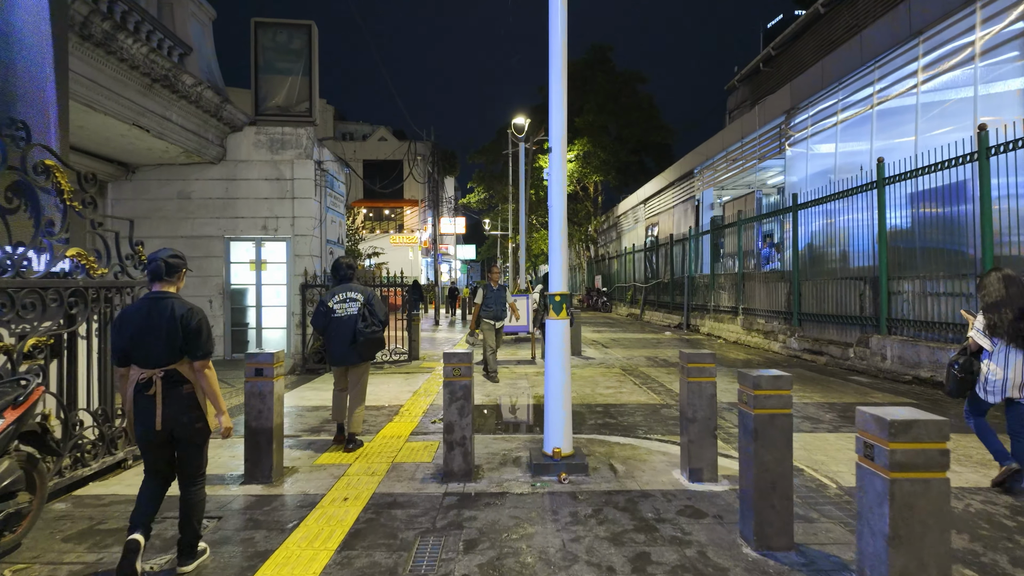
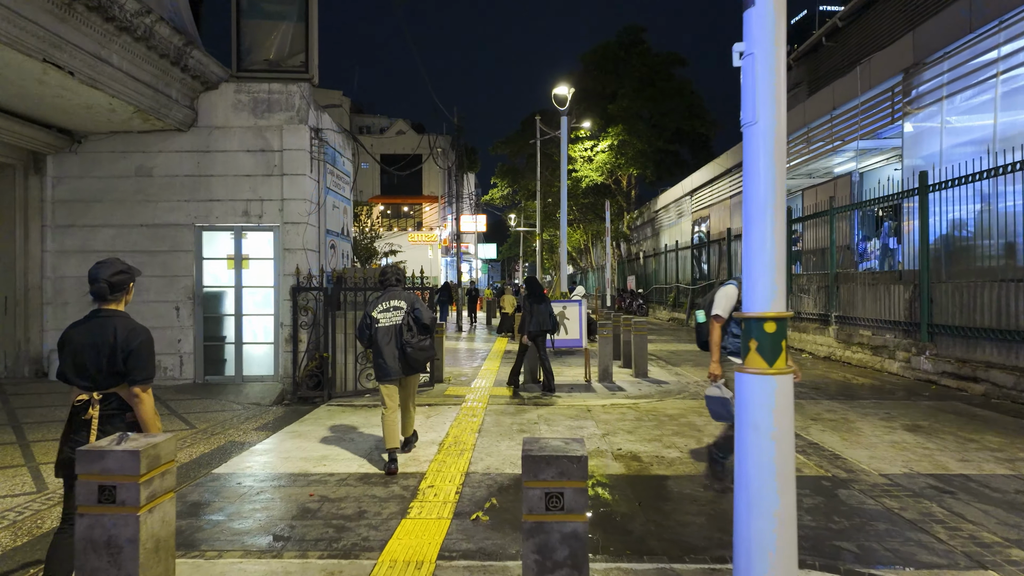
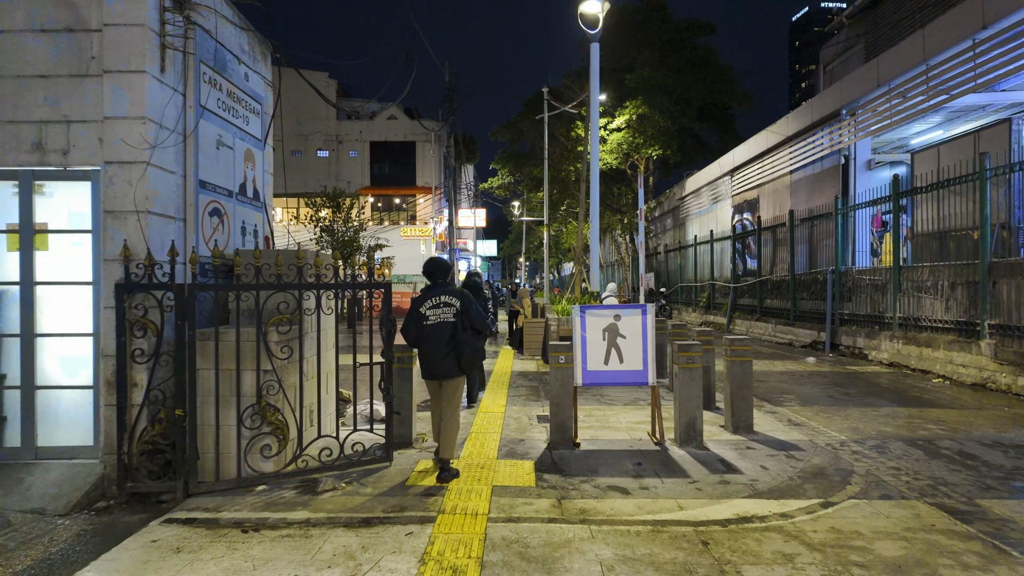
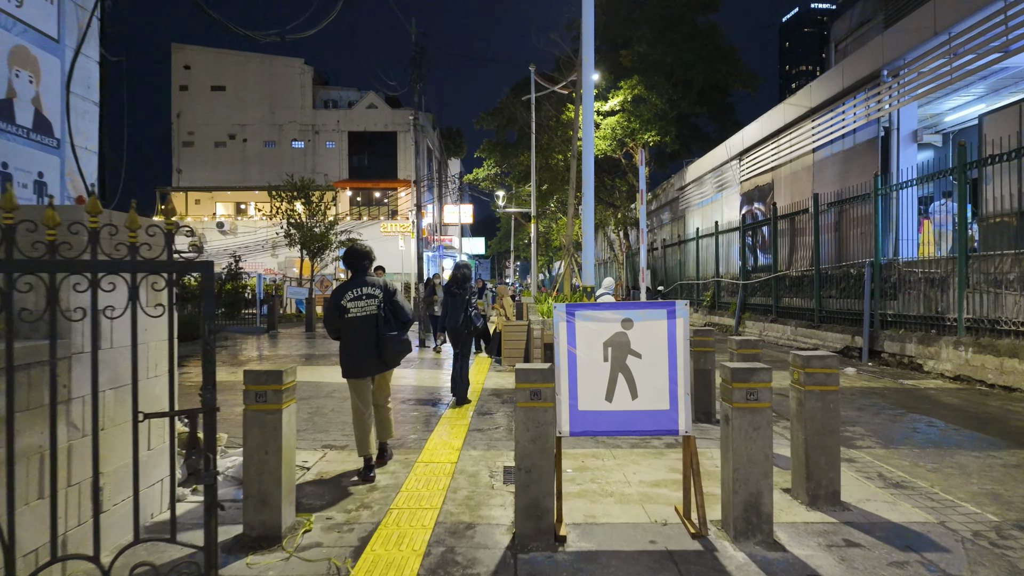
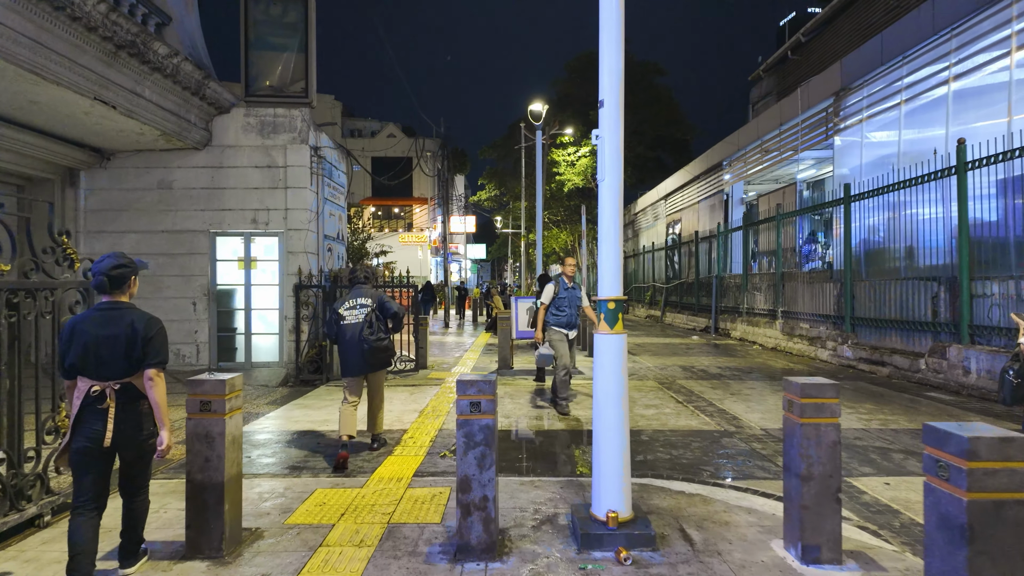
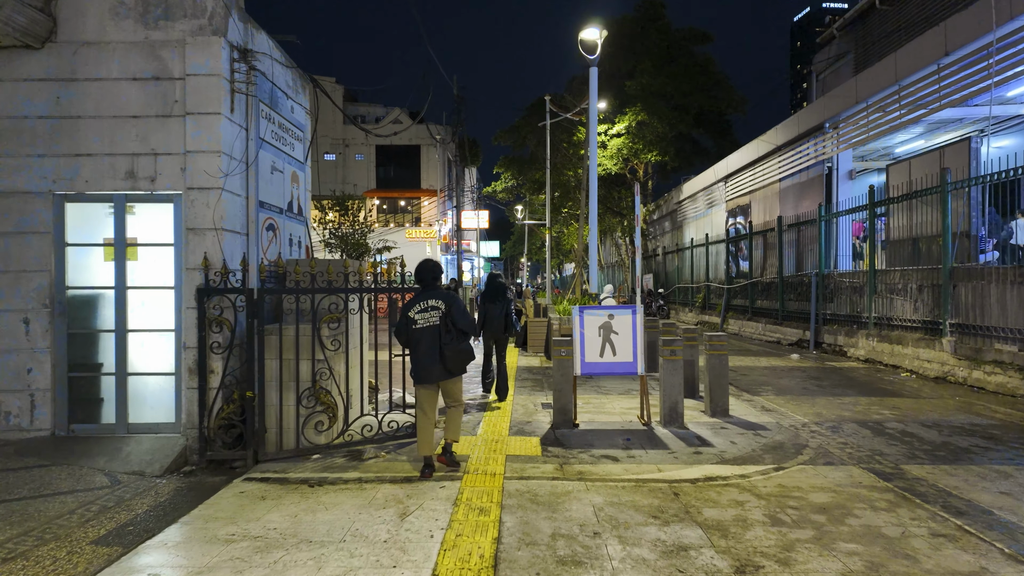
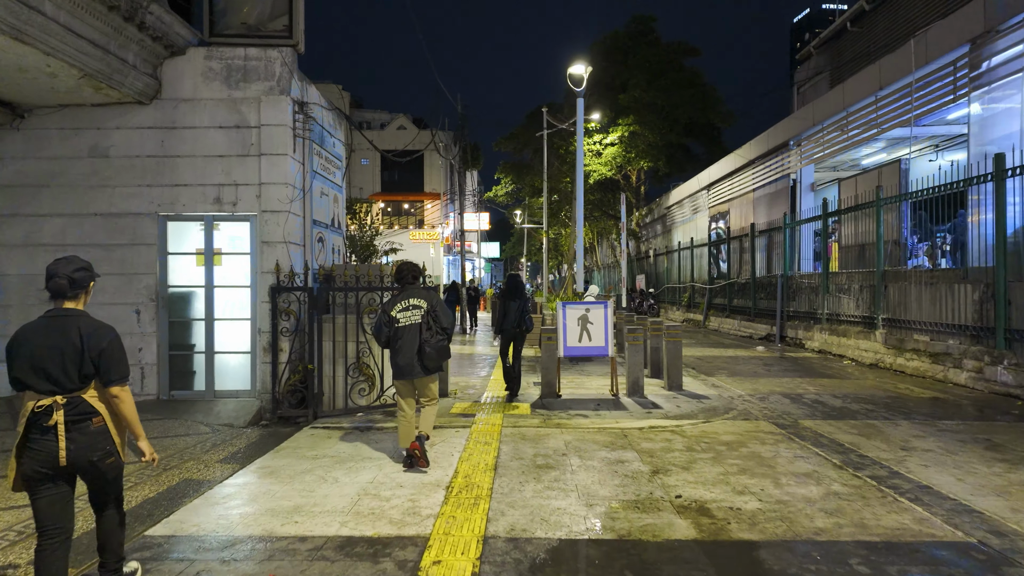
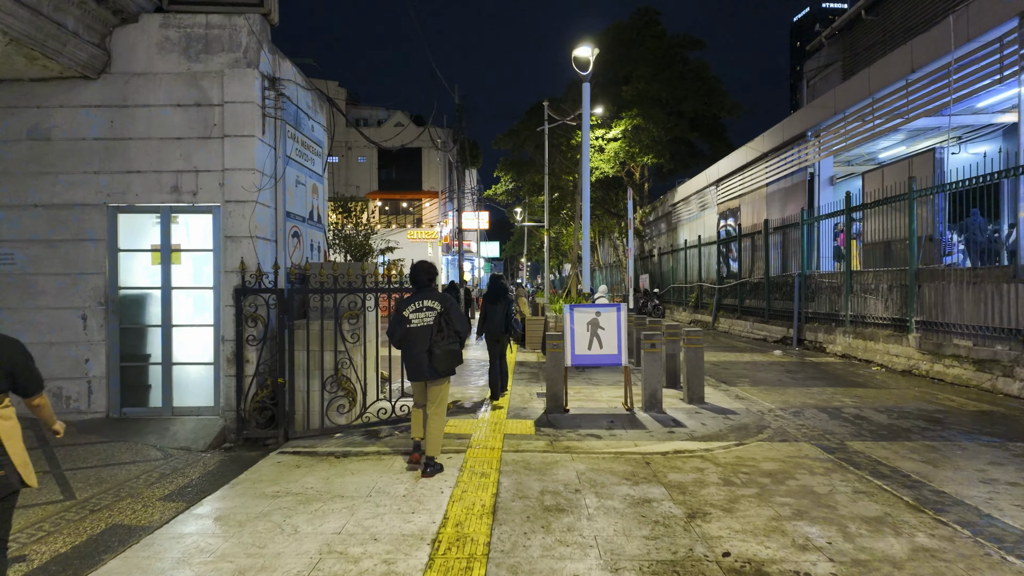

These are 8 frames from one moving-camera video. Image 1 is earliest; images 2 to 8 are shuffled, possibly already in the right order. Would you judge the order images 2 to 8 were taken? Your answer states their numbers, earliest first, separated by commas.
5, 2, 7, 8, 6, 3, 4
